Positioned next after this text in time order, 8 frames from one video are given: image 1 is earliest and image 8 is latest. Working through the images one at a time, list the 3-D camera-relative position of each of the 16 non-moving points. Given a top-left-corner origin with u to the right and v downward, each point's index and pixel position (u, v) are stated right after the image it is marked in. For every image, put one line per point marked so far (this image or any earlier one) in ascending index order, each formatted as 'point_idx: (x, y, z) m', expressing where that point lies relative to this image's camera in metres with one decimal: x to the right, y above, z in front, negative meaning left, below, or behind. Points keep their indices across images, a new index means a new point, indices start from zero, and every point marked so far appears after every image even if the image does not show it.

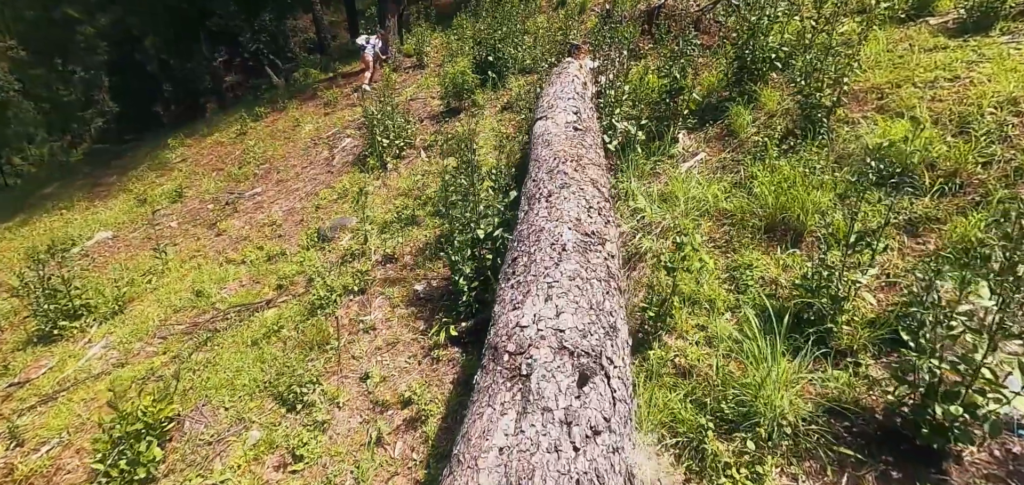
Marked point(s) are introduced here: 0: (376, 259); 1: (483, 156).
0: (-1.2, -0.1, +4.7) m
1: (-0.3, +1.0, +6.5) m
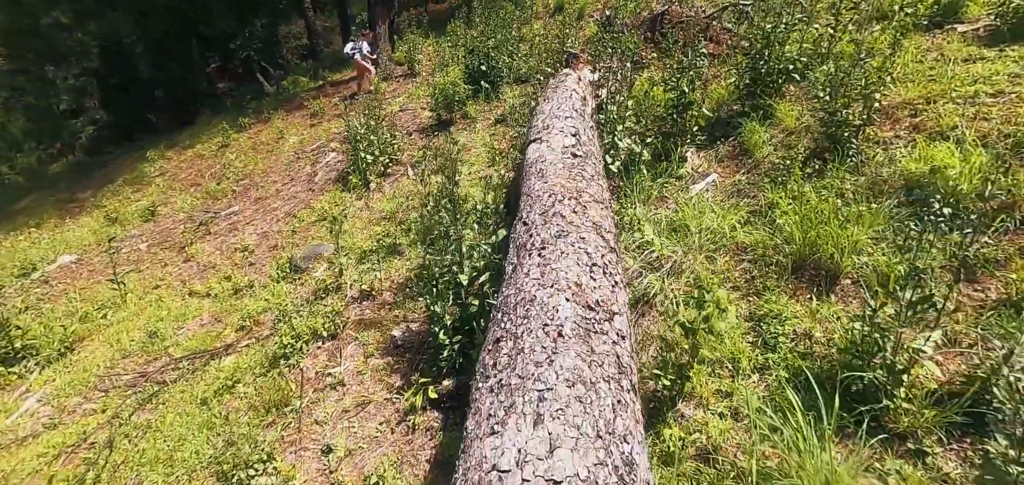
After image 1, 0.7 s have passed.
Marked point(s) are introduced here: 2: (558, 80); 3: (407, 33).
0: (-1.2, -0.4, +4.2) m
1: (-0.4, +0.7, +6.0) m
2: (+0.5, +1.6, +5.5) m
3: (-2.3, +4.7, +12.0) m
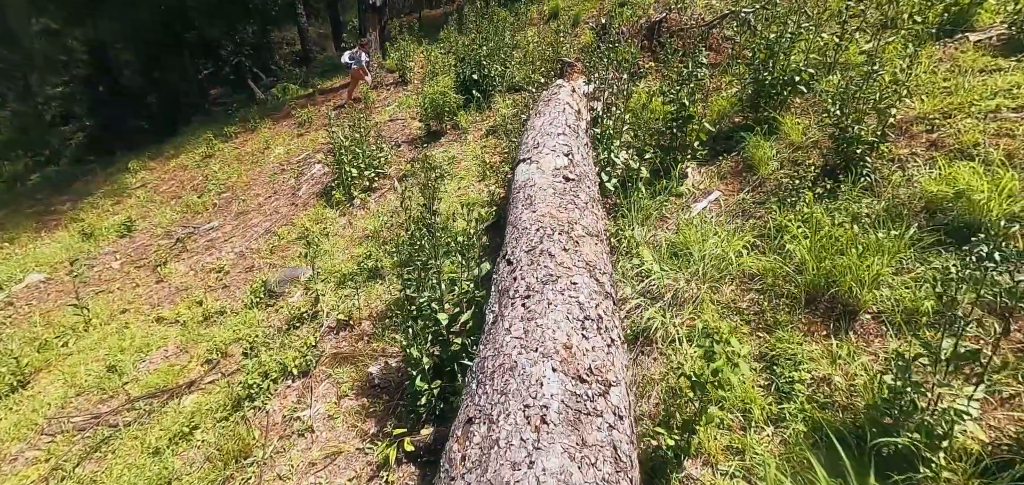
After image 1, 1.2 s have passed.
0: (-1.3, -0.6, +3.9) m
1: (-0.5, +0.5, +5.7) m
2: (+0.4, +1.4, +5.2) m
3: (-2.5, +4.4, +11.7) m
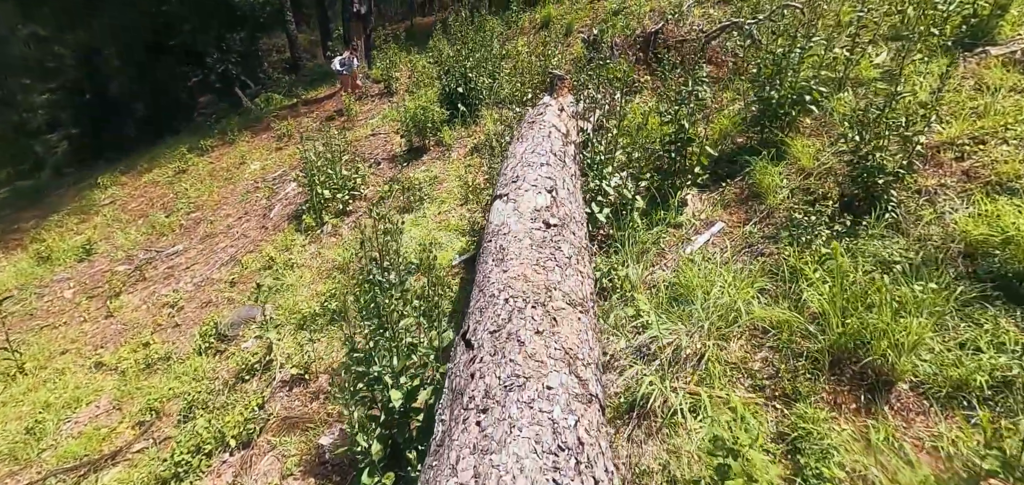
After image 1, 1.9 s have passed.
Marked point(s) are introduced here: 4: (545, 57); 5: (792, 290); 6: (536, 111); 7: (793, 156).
0: (-1.5, -0.9, +3.4) m
1: (-0.7, +0.2, +5.3) m
2: (+0.2, +1.2, +4.8) m
3: (-2.7, +4.1, +11.3) m
4: (+0.5, +2.7, +7.7) m
5: (+1.6, -0.3, +3.1) m
6: (+0.2, +1.1, +4.8) m
7: (+2.2, +0.7, +4.2) m
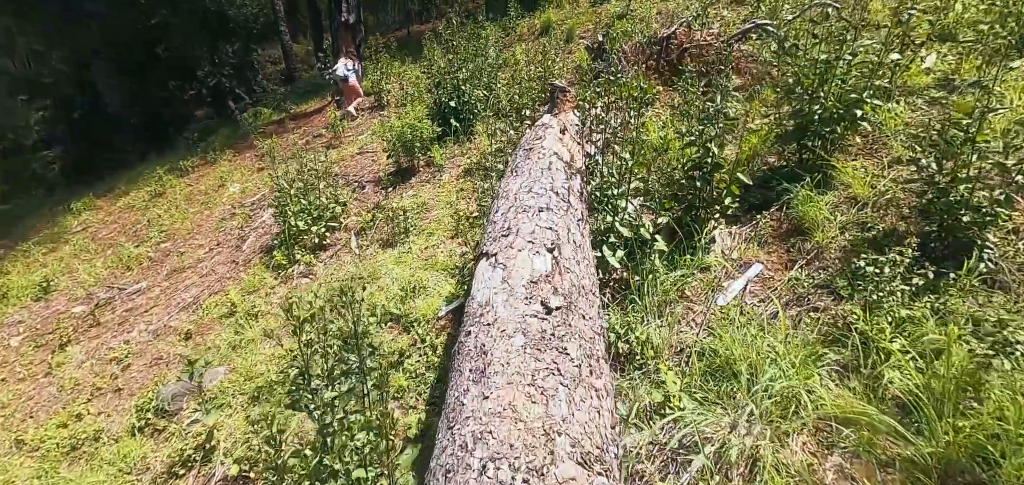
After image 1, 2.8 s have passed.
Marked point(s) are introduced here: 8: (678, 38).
0: (-1.5, -1.2, +2.8) m
1: (-0.7, -0.1, +4.6) m
2: (+0.2, +0.8, +4.1) m
3: (-2.7, +3.6, +10.7) m
4: (+0.4, +2.3, +7.1) m
5: (+1.6, -0.6, +2.4) m
6: (+0.2, +0.8, +4.1) m
7: (+2.2, +0.4, +3.6) m
8: (+1.7, +2.0, +5.4) m
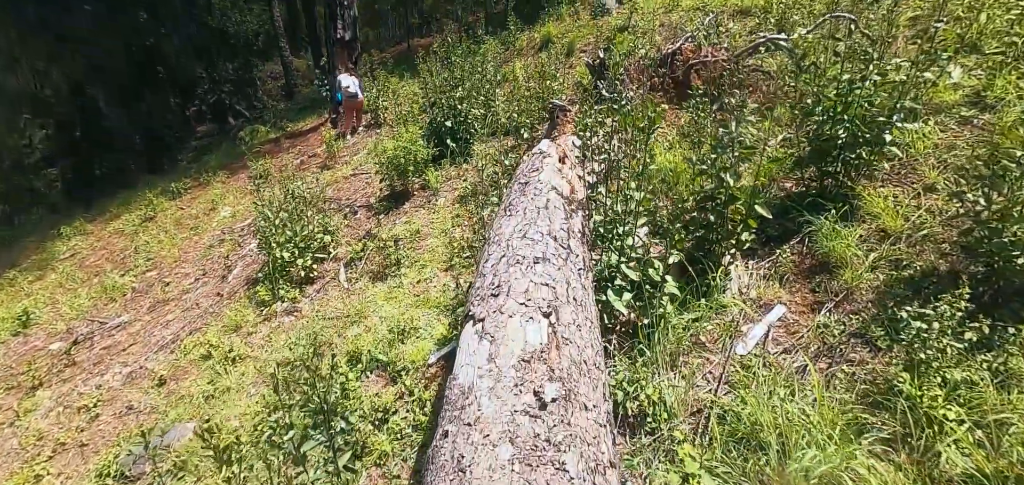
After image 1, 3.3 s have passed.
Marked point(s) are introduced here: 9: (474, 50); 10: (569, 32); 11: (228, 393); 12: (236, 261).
0: (-1.5, -1.4, +2.4) m
1: (-0.7, -0.4, +4.3) m
2: (+0.2, +0.6, +3.8) m
3: (-2.7, +3.2, +10.5) m
4: (+0.4, +2.0, +6.8) m
5: (+1.5, -0.8, +2.0) m
6: (+0.1, +0.5, +3.9) m
7: (+2.2, +0.2, +3.2) m
8: (+1.6, +1.8, +5.1) m
9: (-0.6, +3.2, +8.9) m
10: (+1.1, +3.9, +10.1) m
11: (-1.9, -1.0, +3.6) m
12: (-3.0, -0.2, +5.9) m
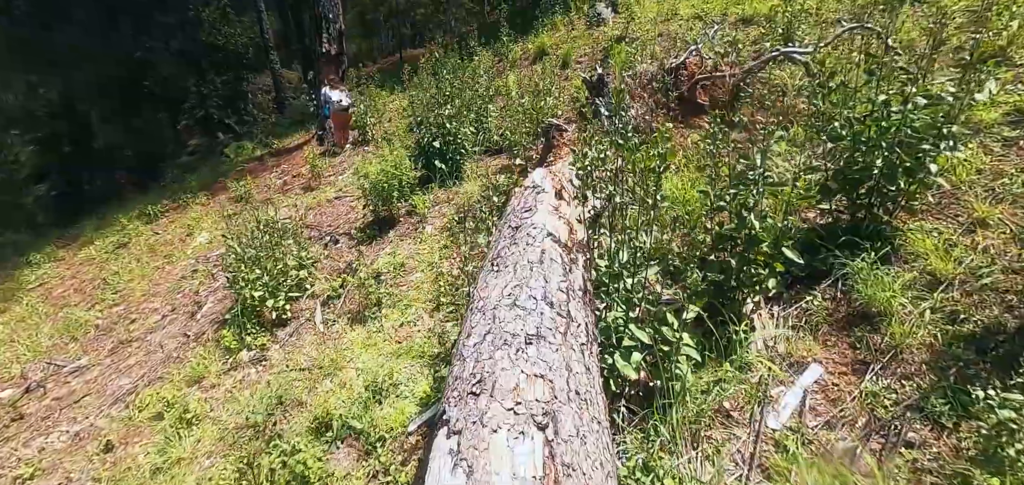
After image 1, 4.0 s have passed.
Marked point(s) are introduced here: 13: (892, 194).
0: (-1.5, -1.7, +2.0) m
1: (-0.8, -0.6, +3.8) m
2: (+0.1, +0.3, +3.4) m
3: (-2.8, +2.8, +10.0) m
4: (+0.3, +1.7, +6.4) m
5: (+1.5, -1.0, +1.6) m
6: (+0.1, +0.3, +3.4) m
7: (+2.1, -0.1, +2.8) m
8: (+1.5, +1.5, +4.7) m
9: (-0.8, +2.8, +8.5) m
10: (+0.9, +3.6, +9.7) m
11: (-1.9, -1.3, +3.1) m
12: (-3.1, -0.5, +5.4) m
13: (+2.1, +0.3, +2.9) m
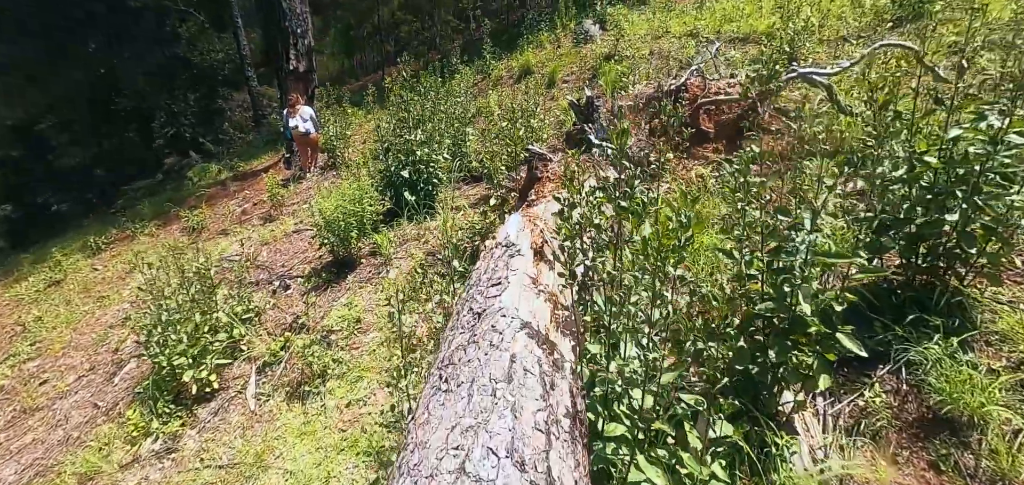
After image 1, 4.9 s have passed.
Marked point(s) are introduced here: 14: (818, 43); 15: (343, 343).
0: (-1.6, -2.0, +1.2) m
1: (-0.9, -1.0, +3.1) m
2: (0.0, 0.0, +2.7) m
3: (-3.1, +2.3, +9.4) m
4: (+0.1, +1.3, +5.7) m
5: (+1.4, -1.3, +0.9) m
6: (-0.1, -0.1, +2.7) m
7: (+2.0, -0.4, +2.2) m
8: (+1.4, +1.1, +4.0) m
9: (-1.0, +2.4, +7.9) m
10: (+0.6, +3.1, +9.1) m
11: (-2.1, -1.6, +2.3) m
12: (-3.3, -1.0, +4.6) m
13: (+1.9, -0.1, +2.3) m
14: (+3.6, +2.4, +6.4) m
15: (-1.2, -0.7, +3.8) m
